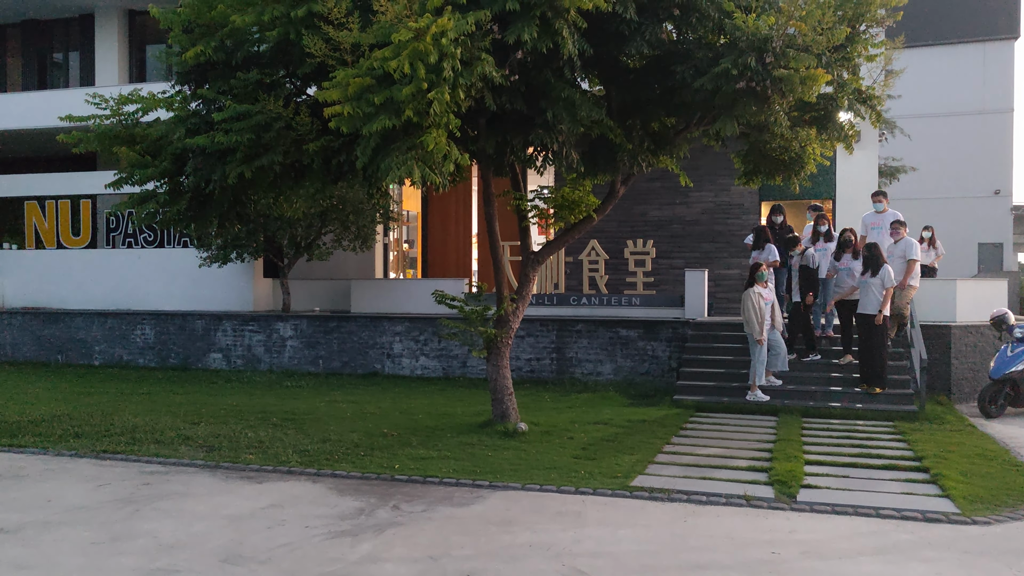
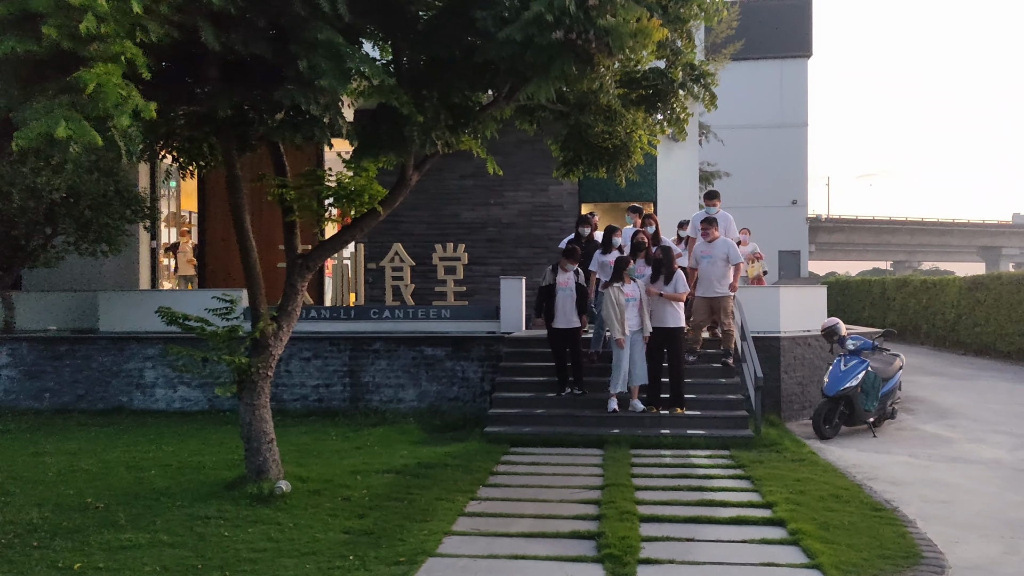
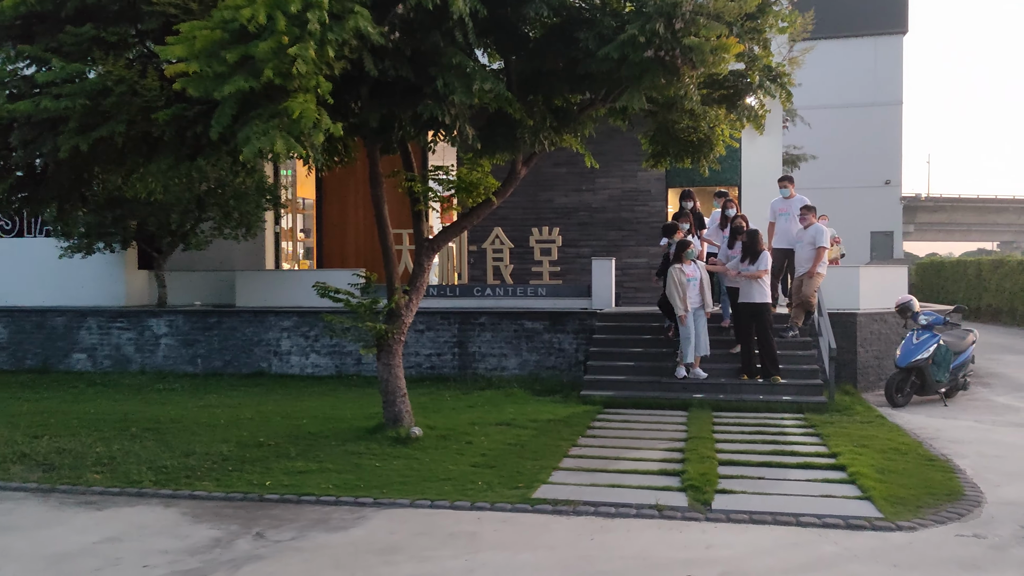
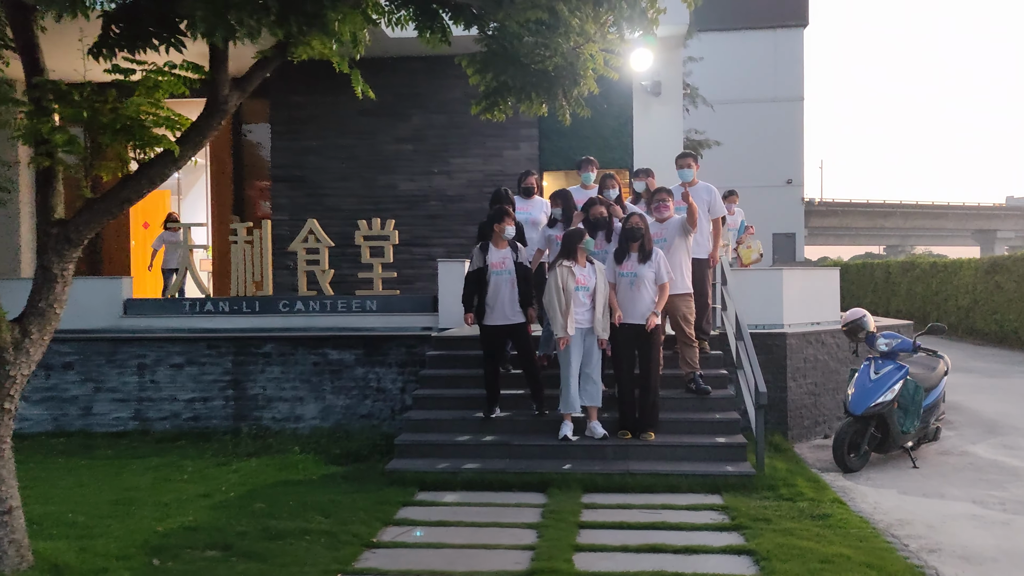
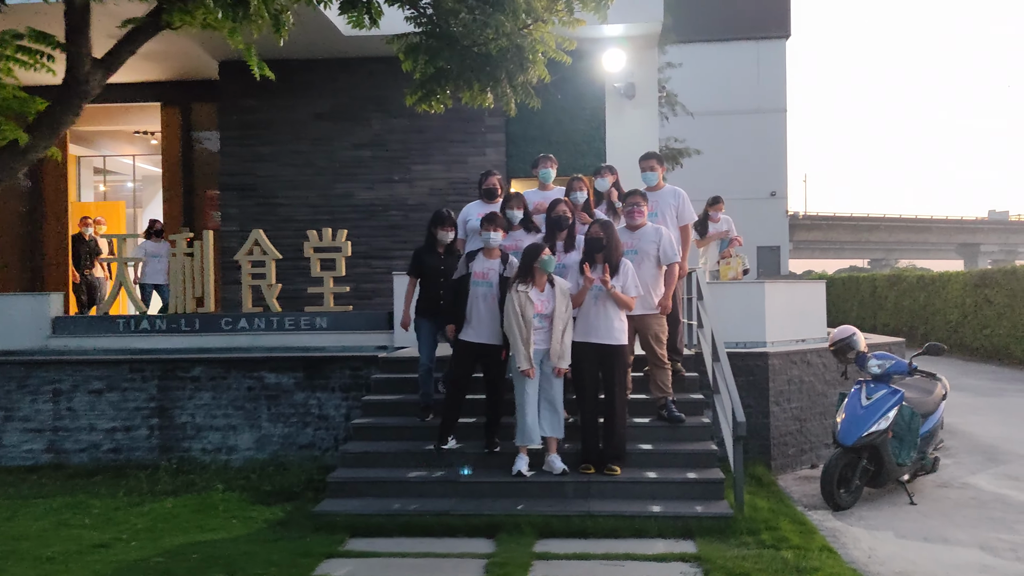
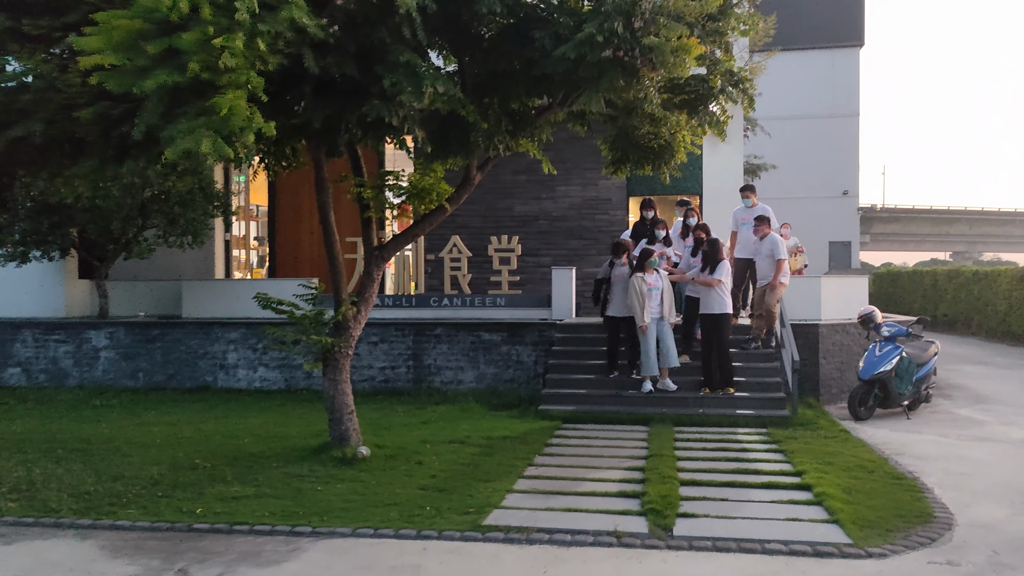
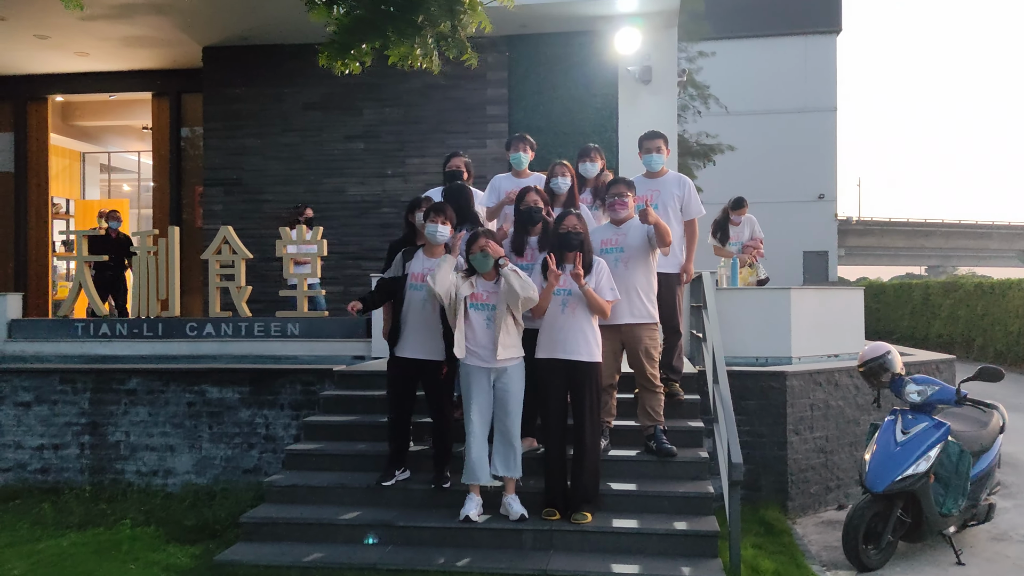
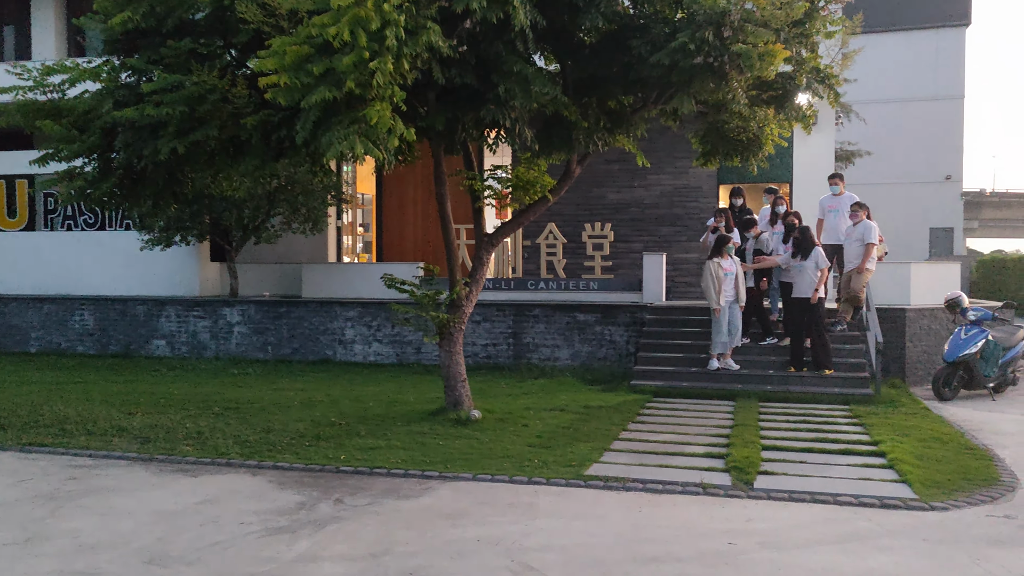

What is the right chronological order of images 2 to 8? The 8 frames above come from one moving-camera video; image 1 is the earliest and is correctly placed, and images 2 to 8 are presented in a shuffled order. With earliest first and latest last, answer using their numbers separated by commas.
8, 3, 6, 2, 4, 5, 7
